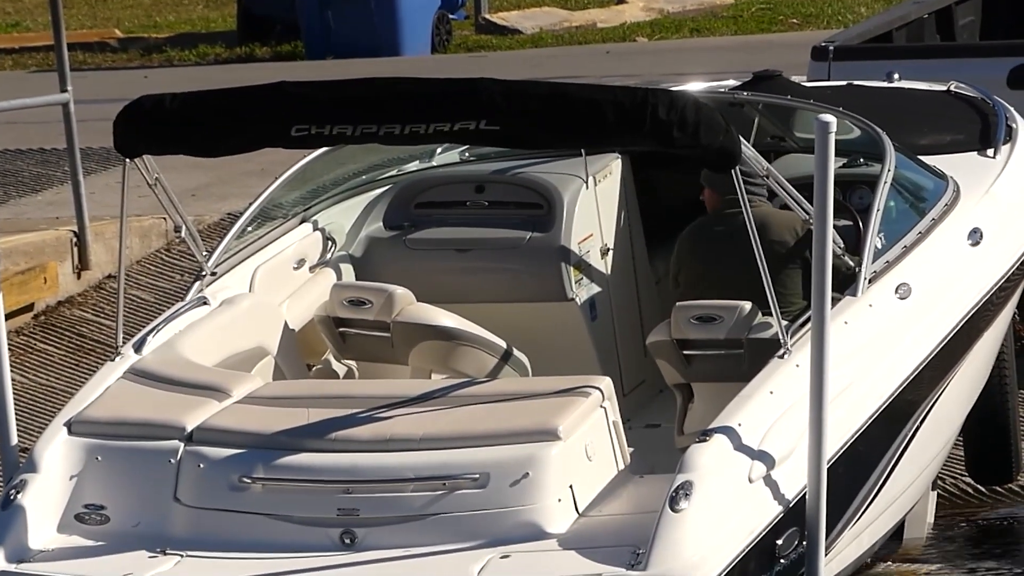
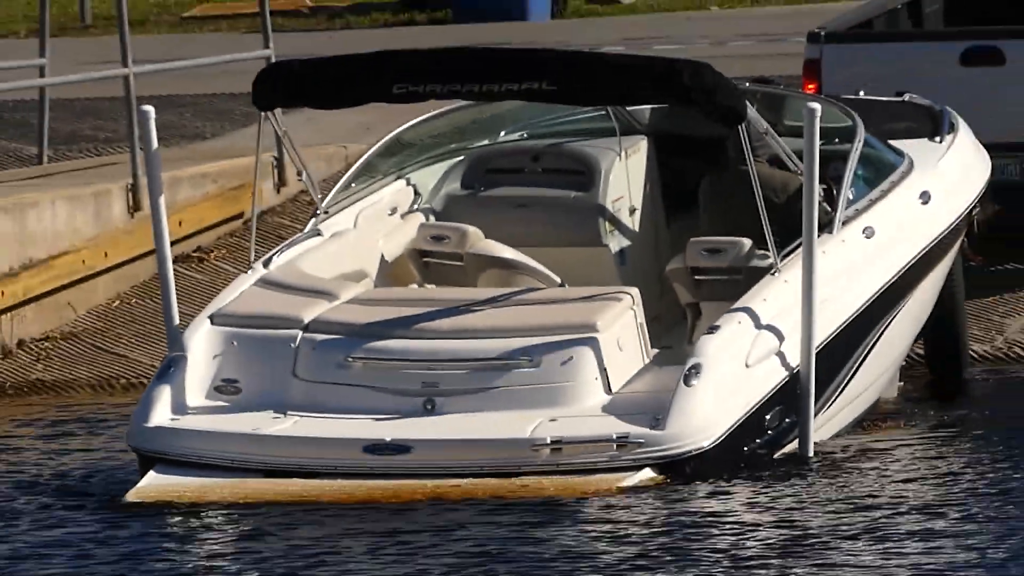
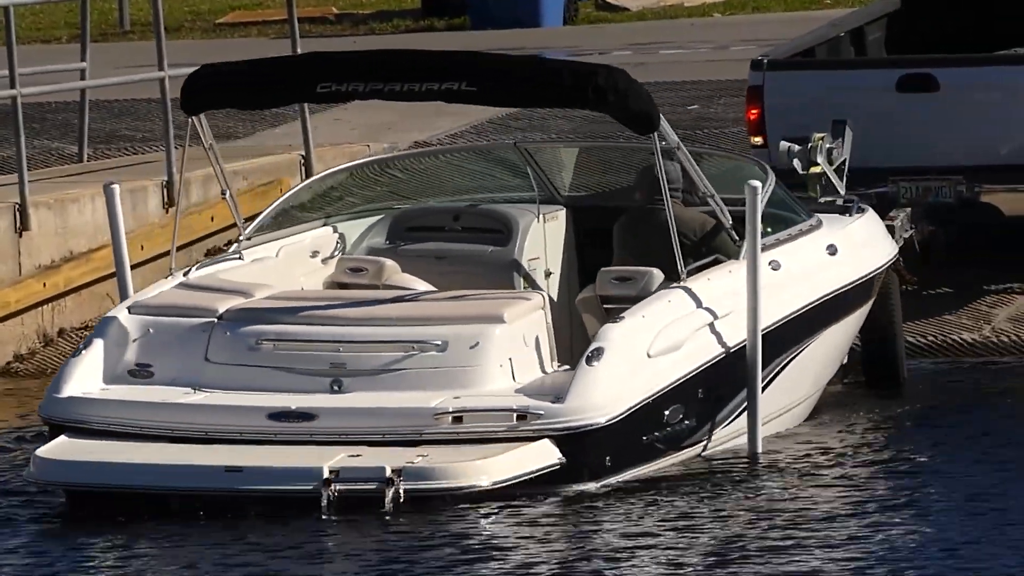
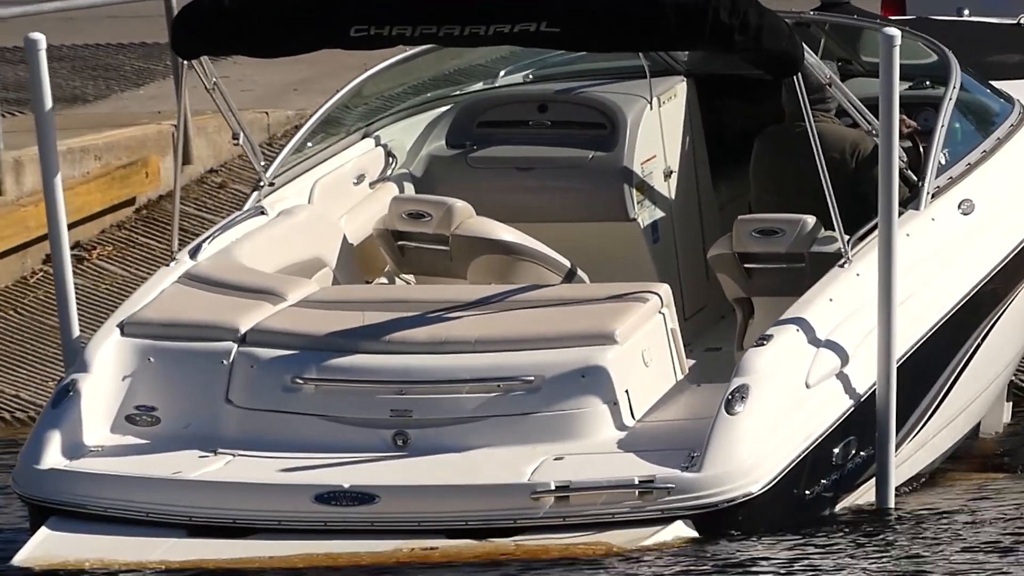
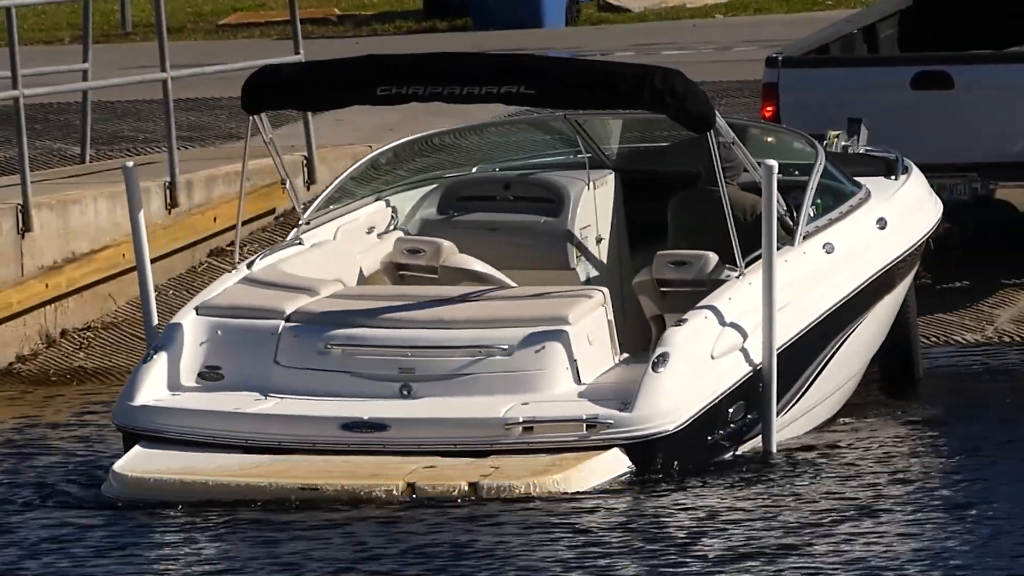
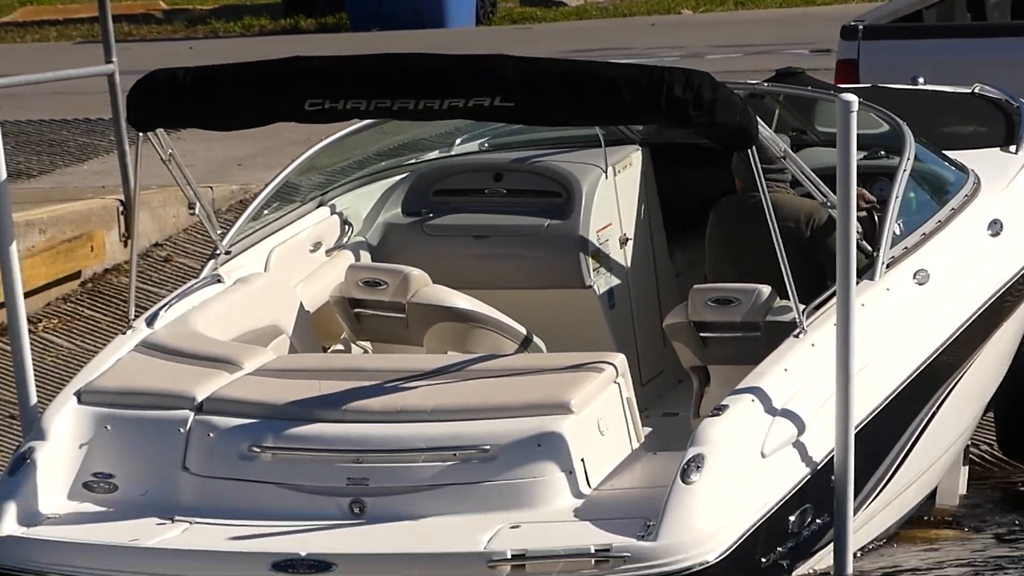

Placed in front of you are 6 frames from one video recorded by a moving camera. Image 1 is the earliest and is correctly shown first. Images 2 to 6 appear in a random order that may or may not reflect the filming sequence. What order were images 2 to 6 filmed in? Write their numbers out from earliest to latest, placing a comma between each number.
6, 4, 2, 5, 3
